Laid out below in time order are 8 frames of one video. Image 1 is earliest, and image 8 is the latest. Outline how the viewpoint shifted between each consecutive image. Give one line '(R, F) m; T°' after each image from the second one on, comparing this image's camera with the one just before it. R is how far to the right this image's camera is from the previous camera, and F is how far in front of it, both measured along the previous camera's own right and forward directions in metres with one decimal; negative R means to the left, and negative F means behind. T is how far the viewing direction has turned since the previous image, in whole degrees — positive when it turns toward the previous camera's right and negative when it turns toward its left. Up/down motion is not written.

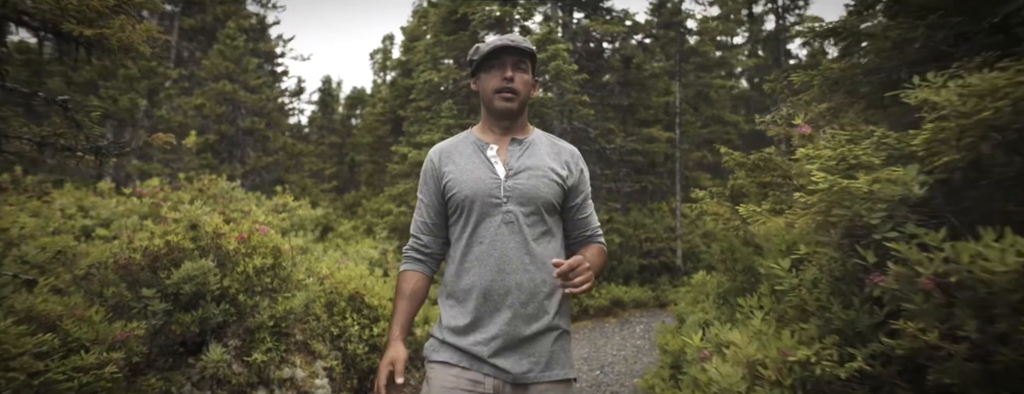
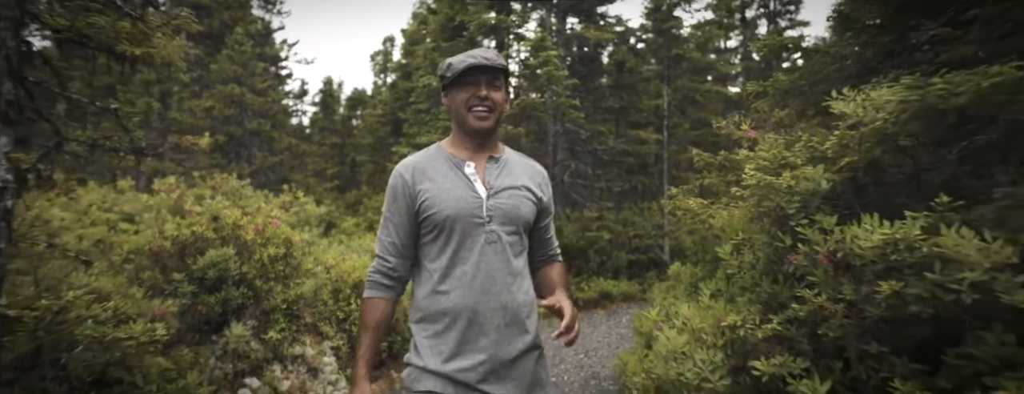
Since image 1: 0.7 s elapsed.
(+0.1, -0.7) m; 0°
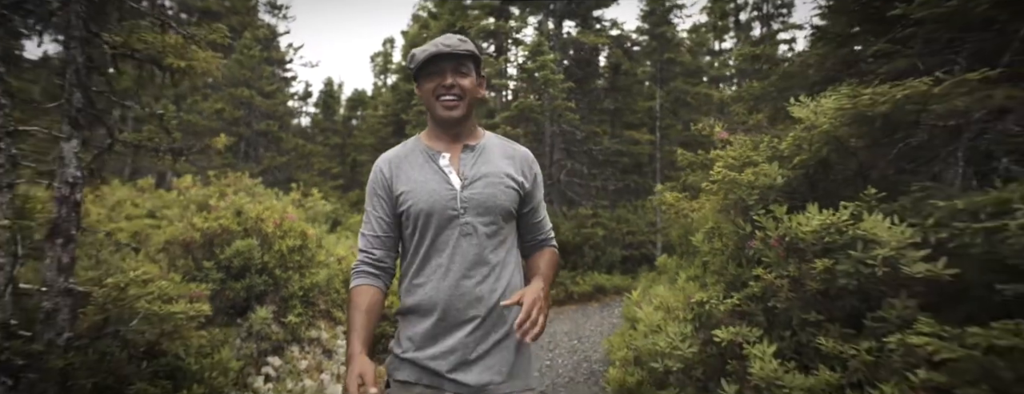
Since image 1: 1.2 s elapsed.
(0.0, -0.6) m; 0°
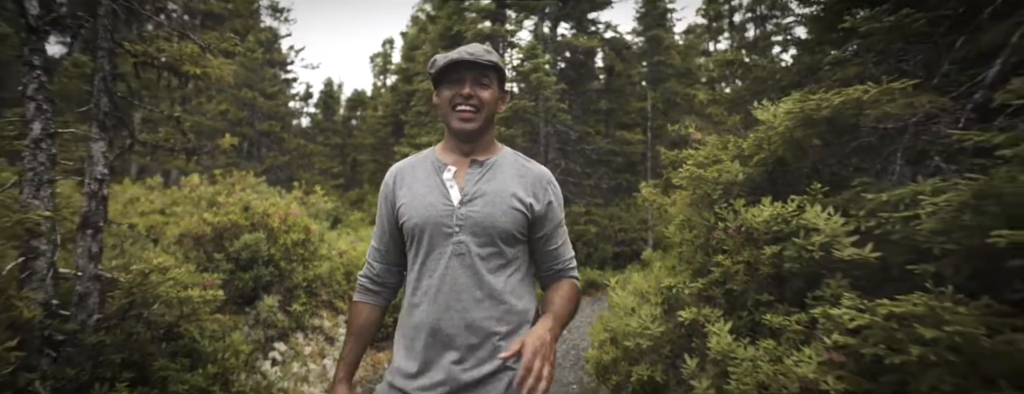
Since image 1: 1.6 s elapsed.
(+0.1, -0.4) m; 0°
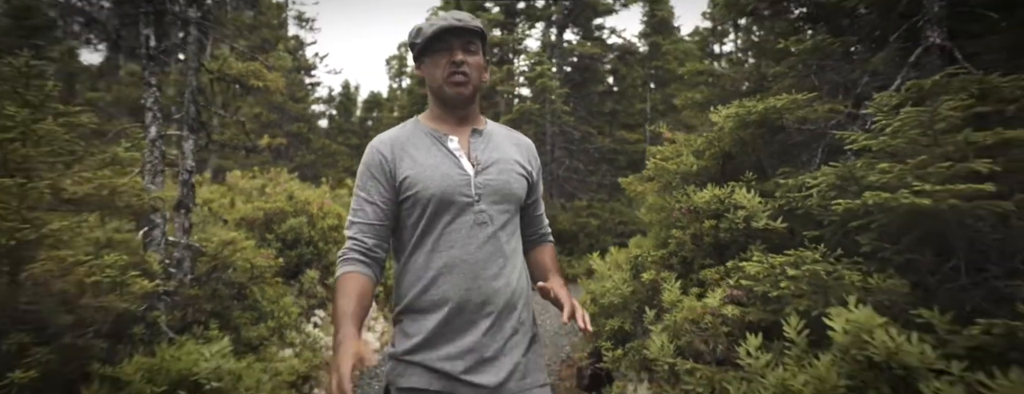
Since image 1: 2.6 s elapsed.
(+0.2, -1.2) m; -1°
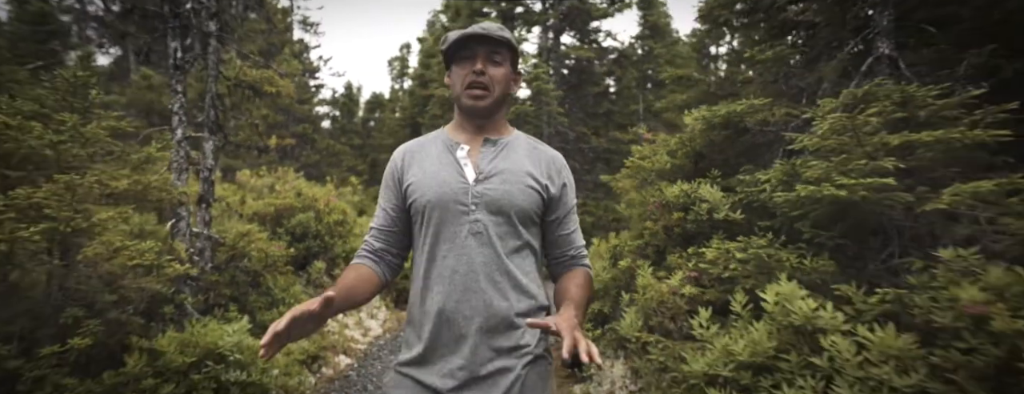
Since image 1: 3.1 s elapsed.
(+0.1, -0.6) m; 0°
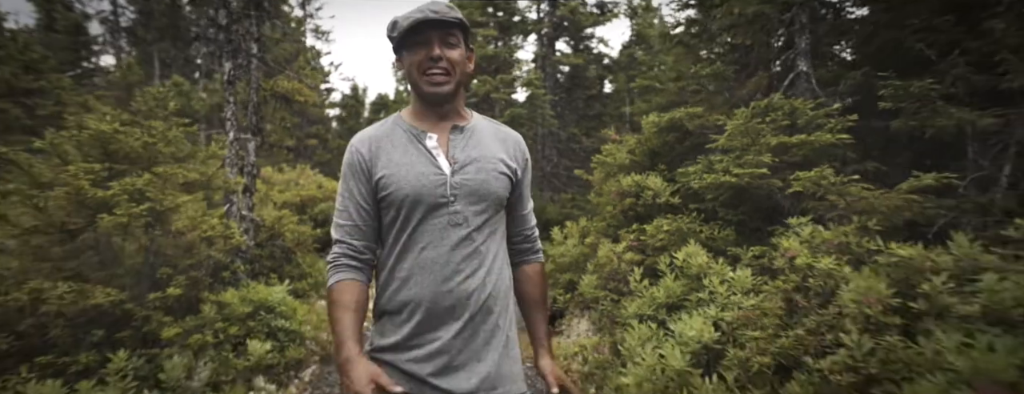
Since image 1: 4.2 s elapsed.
(+0.2, -1.4) m; 0°
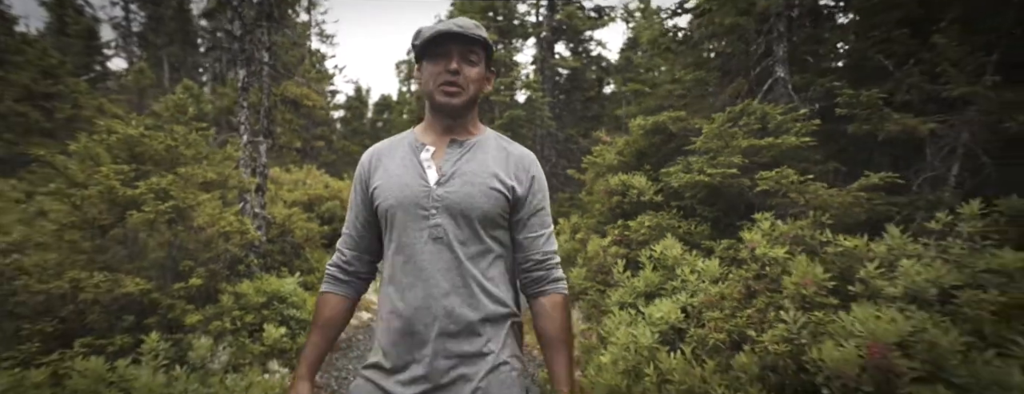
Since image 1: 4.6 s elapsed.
(+0.1, -0.5) m; 0°
